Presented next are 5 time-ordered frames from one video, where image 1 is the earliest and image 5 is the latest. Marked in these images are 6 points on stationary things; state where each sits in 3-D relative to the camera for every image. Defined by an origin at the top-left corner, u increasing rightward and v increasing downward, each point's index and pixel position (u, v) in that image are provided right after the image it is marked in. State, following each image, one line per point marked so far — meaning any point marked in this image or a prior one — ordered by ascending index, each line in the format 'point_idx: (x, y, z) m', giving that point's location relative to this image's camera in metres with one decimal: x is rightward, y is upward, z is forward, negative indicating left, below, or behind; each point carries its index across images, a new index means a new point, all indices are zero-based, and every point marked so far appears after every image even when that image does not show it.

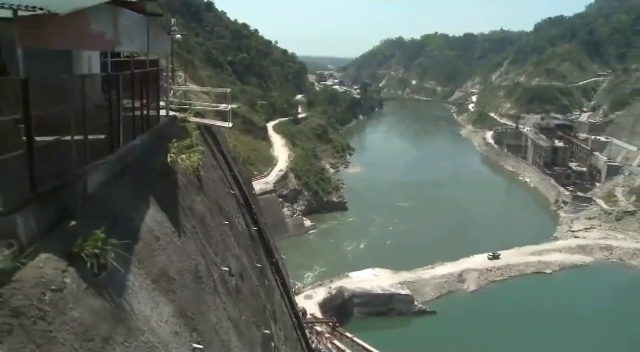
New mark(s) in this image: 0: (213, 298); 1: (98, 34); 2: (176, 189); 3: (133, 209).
0: (-1.0, -1.1, +4.3) m
1: (-1.9, +1.2, +4.1) m
2: (-1.5, -0.1, +4.9) m
3: (-1.5, -0.3, +3.8) m
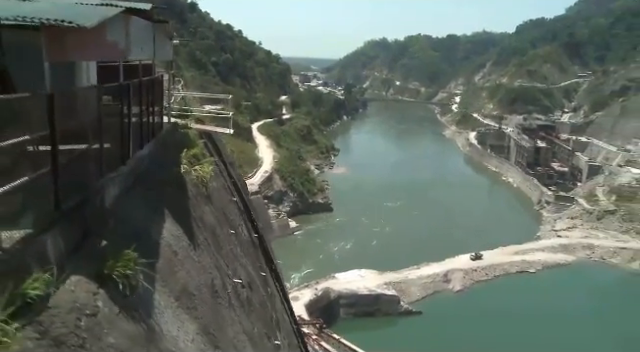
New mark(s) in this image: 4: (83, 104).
0: (-0.8, -1.2, +4.2) m
1: (-1.8, +1.1, +4.0) m
2: (-1.4, -0.2, +4.9) m
3: (-1.3, -0.4, +3.8) m
4: (-1.6, +0.5, +3.3) m
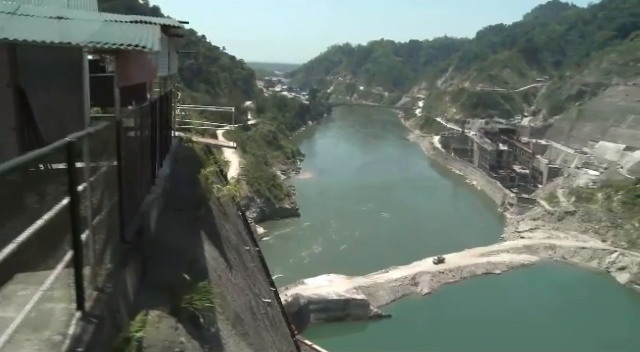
0: (-0.5, -1.4, +4.2) m
1: (-1.5, +0.9, +3.9) m
2: (-1.1, -0.4, +4.8) m
3: (-1.0, -0.5, +3.7) m
4: (-1.3, +0.3, +3.2) m
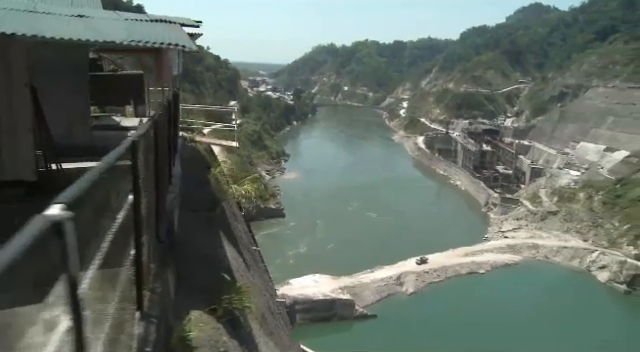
0: (-0.3, -1.4, +4.2) m
1: (-1.3, +0.9, +3.9) m
2: (-0.9, -0.4, +4.8) m
3: (-0.8, -0.5, +3.7) m
4: (-1.1, +0.3, +3.2) m
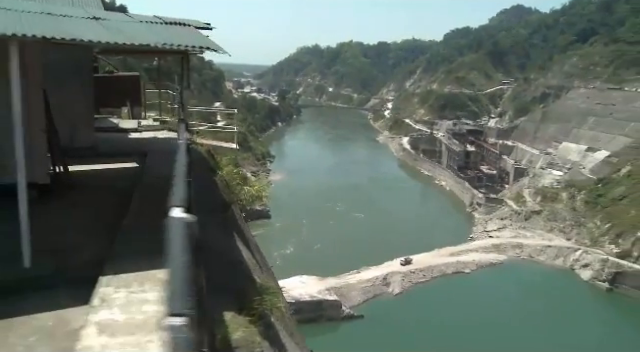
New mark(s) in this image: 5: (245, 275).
0: (-0.2, -1.4, +4.2) m
1: (-1.2, +0.9, +3.9) m
2: (-0.8, -0.4, +4.8) m
3: (-0.7, -0.6, +3.7) m
4: (-0.9, +0.3, +3.2) m
5: (-0.5, -0.7, +3.2) m
